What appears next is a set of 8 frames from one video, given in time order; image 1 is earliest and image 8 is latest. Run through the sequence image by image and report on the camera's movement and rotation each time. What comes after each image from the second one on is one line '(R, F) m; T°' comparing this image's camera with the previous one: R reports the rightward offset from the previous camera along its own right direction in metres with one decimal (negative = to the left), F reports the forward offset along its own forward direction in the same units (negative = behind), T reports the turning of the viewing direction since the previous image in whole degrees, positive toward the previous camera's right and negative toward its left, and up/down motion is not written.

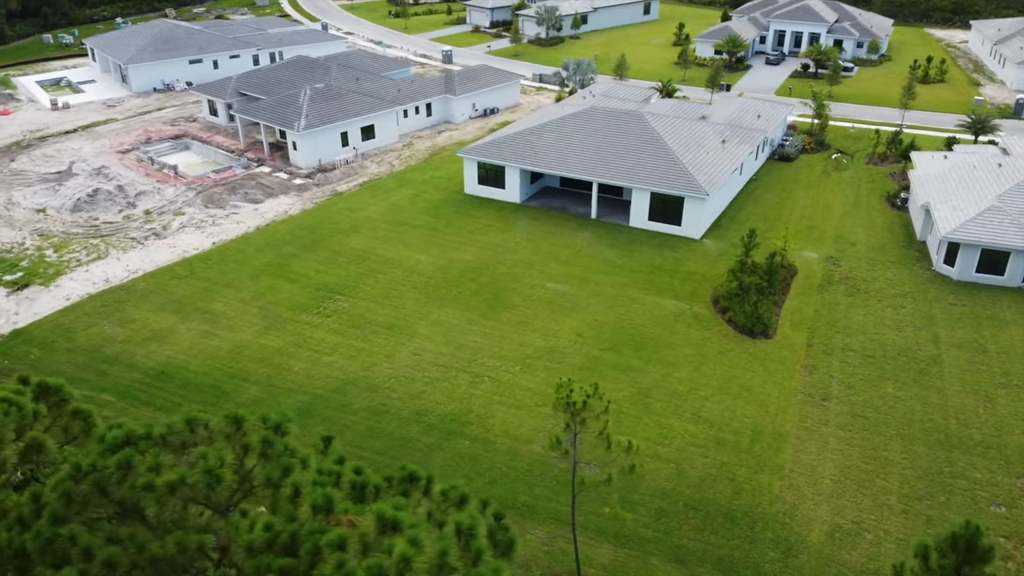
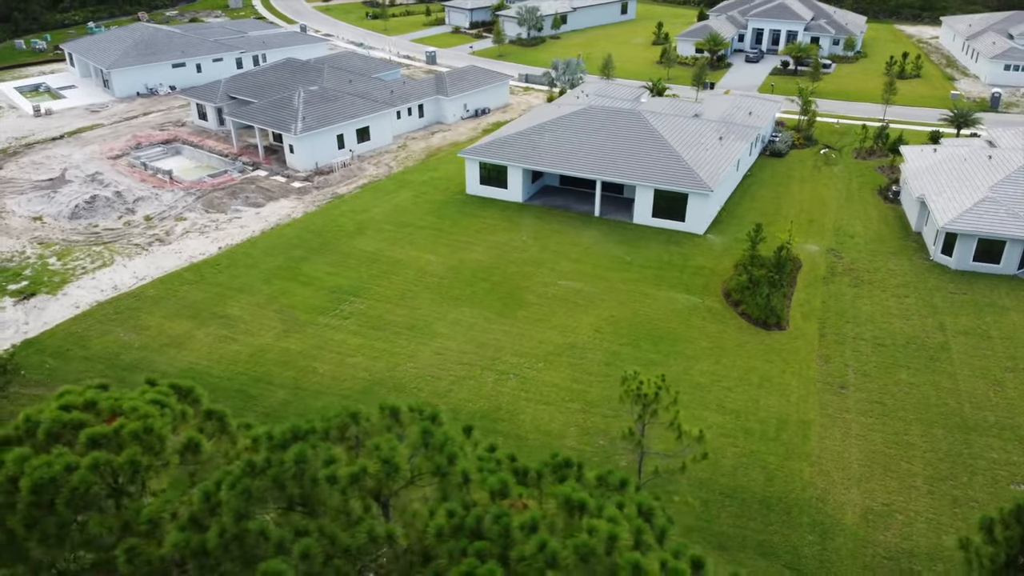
(-1.7, -0.3) m; +2°
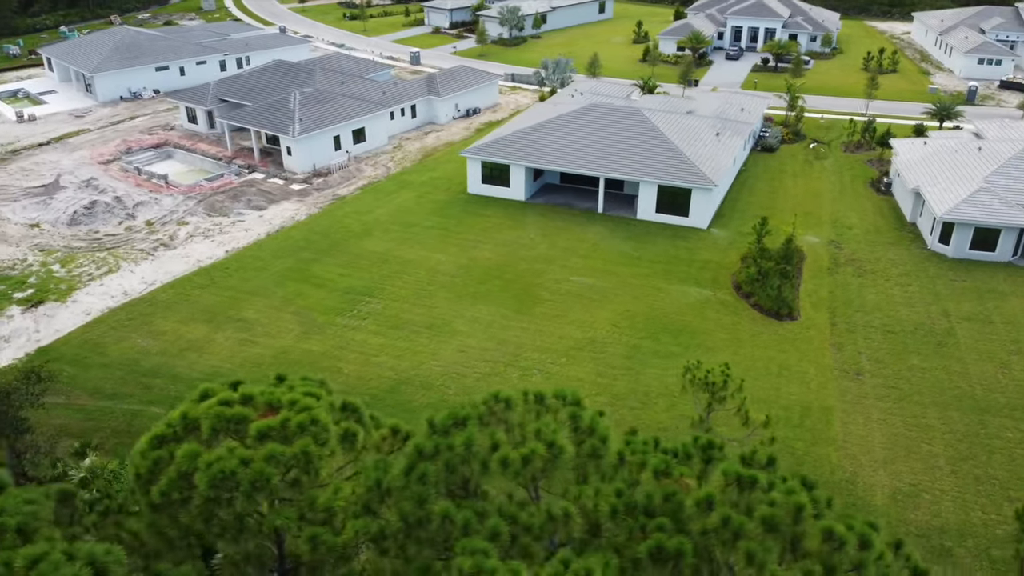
(-1.7, -0.2) m; +2°
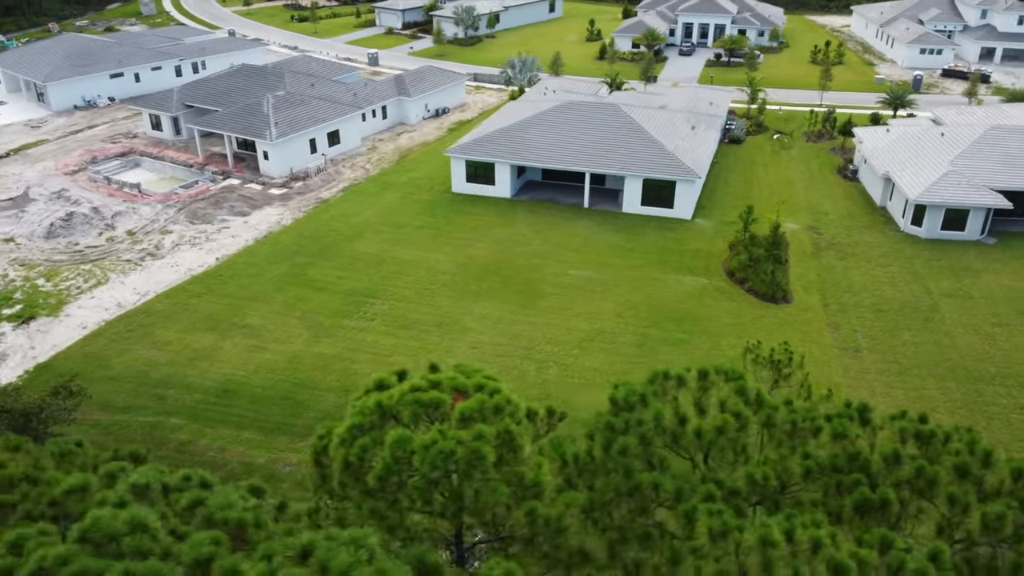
(-2.4, -0.3) m; +4°
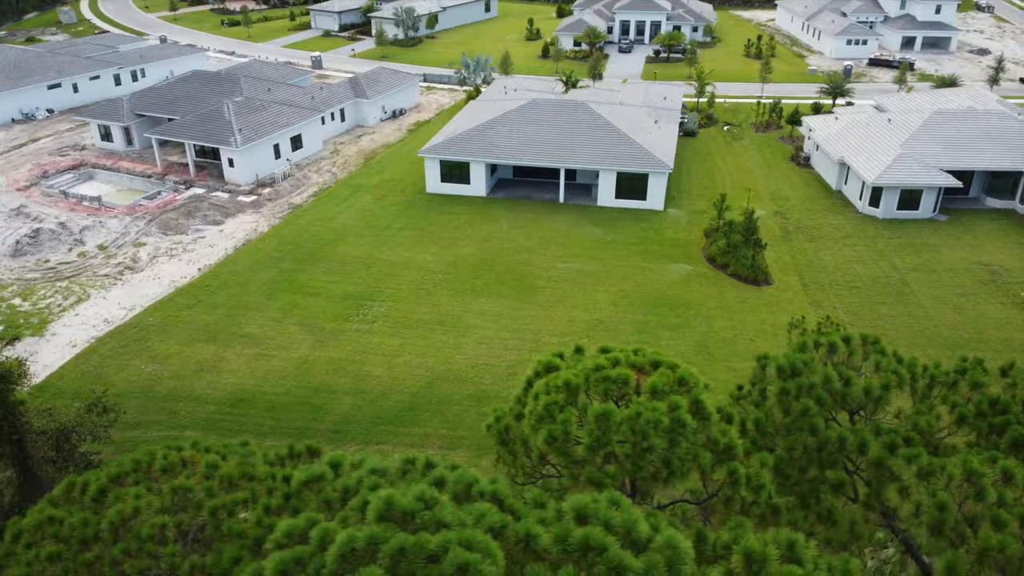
(-2.7, -0.4) m; +5°
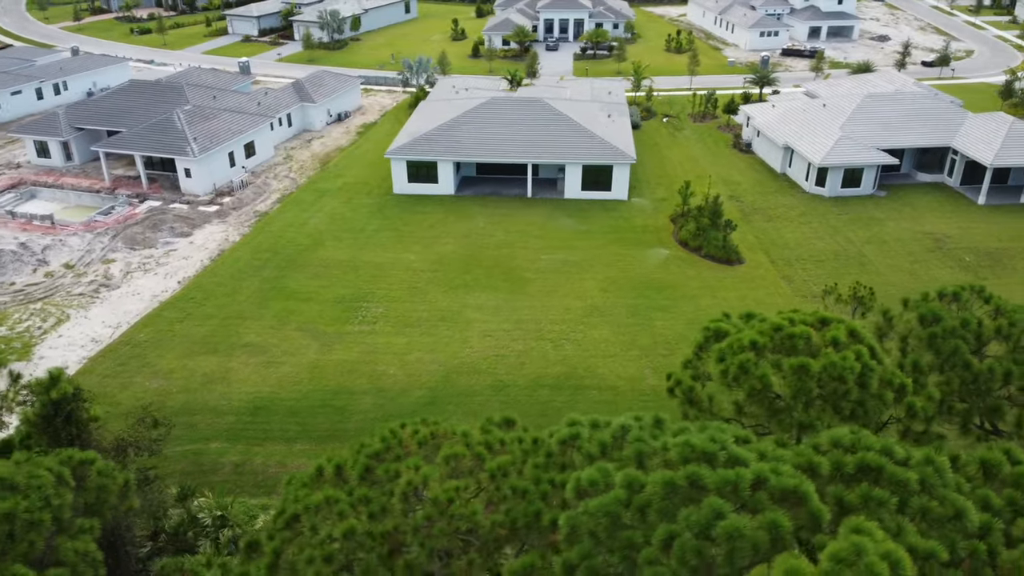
(-3.3, -0.6) m; +7°
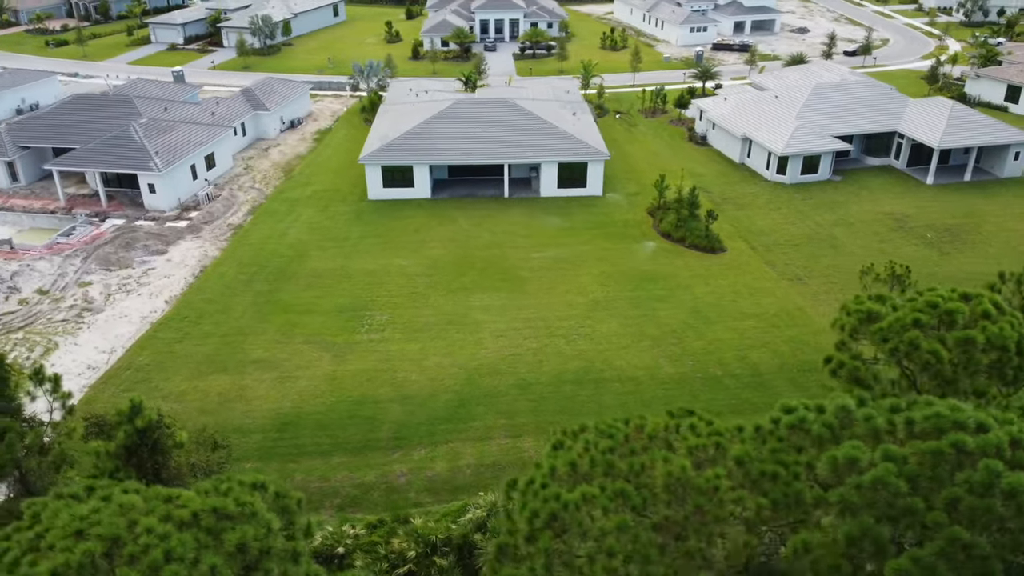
(-3.3, -0.1) m; +6°
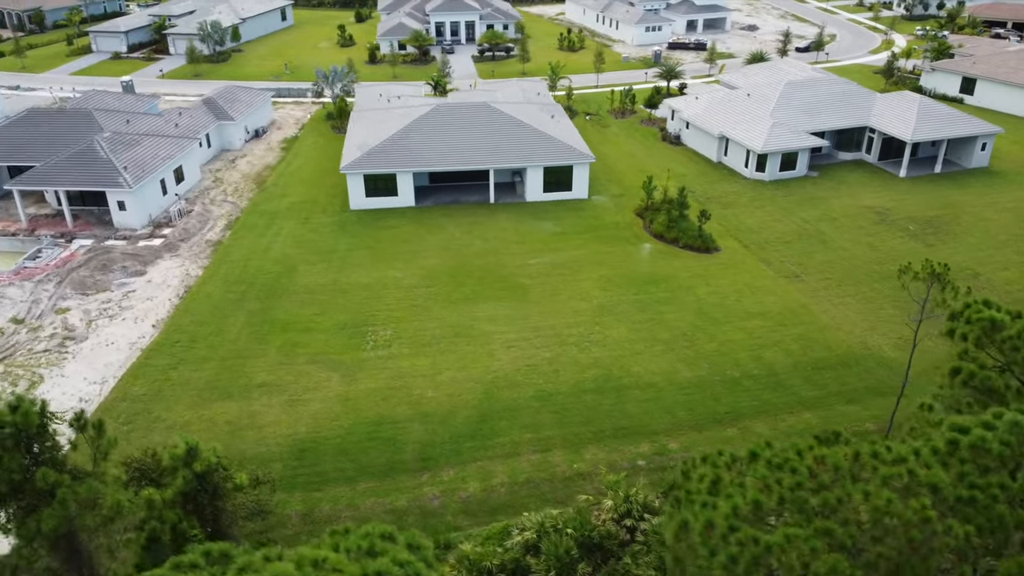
(-2.3, +0.7) m; +4°
